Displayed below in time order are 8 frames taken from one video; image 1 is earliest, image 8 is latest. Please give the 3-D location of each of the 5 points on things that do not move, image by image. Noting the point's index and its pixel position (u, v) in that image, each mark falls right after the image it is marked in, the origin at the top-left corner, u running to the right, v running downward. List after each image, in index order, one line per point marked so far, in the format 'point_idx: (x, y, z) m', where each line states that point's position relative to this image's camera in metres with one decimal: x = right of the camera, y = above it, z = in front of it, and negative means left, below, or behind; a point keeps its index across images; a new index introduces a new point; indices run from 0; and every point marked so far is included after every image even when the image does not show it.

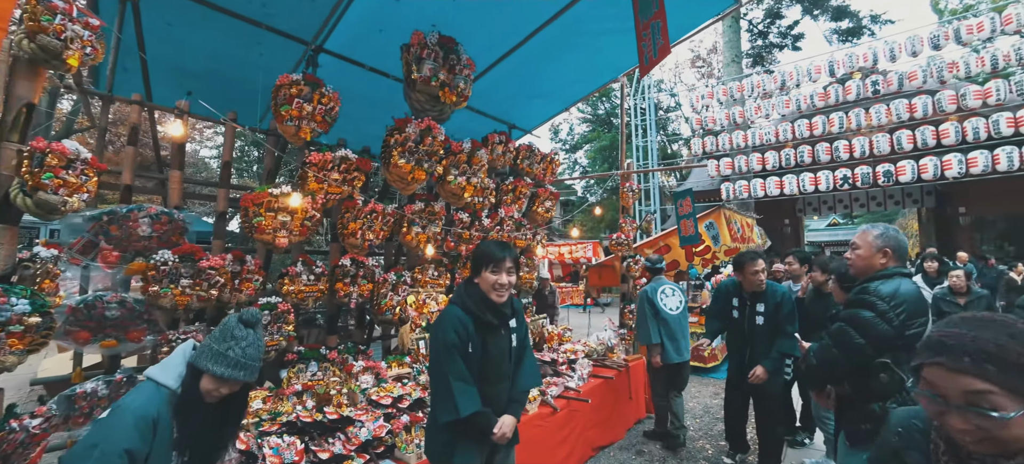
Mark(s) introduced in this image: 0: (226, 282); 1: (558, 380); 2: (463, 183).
0: (-1.9, -0.3, +2.7) m
1: (+0.3, -1.2, +3.0) m
2: (-0.5, +0.5, +3.6) m
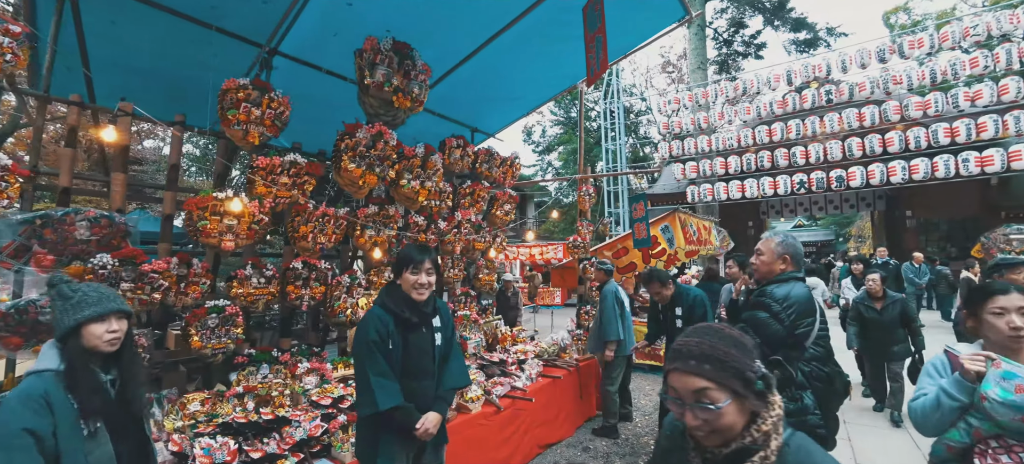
0: (-2.3, -0.4, +2.7) m
1: (-0.1, -1.2, +3.1) m
2: (-0.9, +0.4, +3.7) m
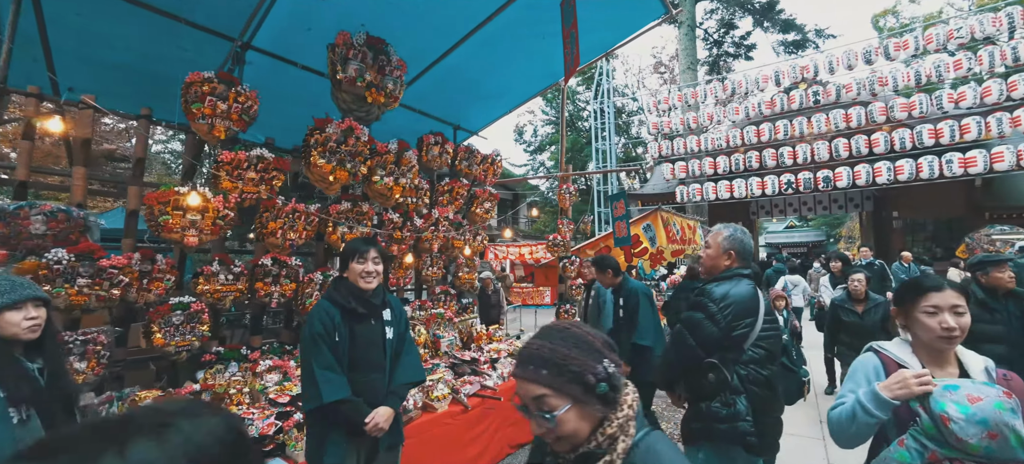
0: (-2.6, -0.3, +2.6) m
1: (-0.3, -1.2, +3.1) m
2: (-1.1, +0.5, +3.6) m
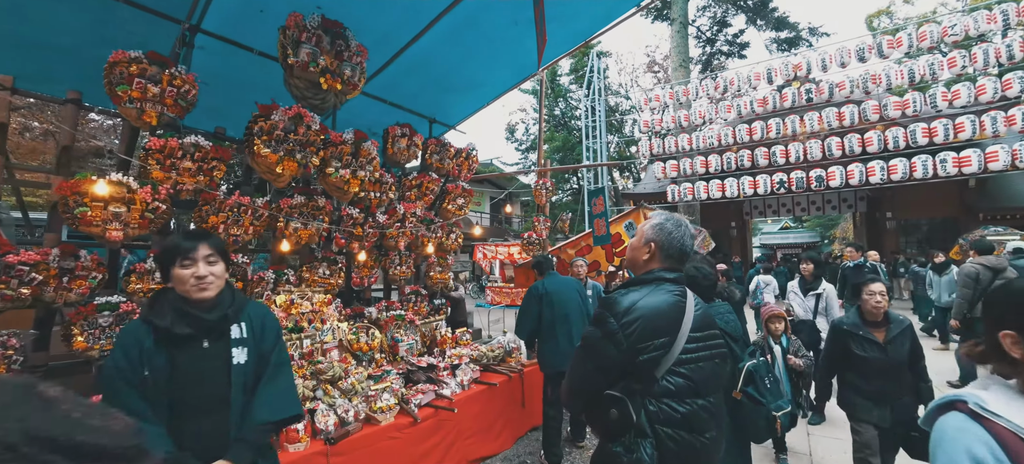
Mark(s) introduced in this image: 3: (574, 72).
0: (-2.9, -0.3, +2.4) m
1: (-0.6, -1.1, +2.9) m
2: (-1.4, +0.5, +3.4) m
3: (+2.8, +7.0, +16.8) m
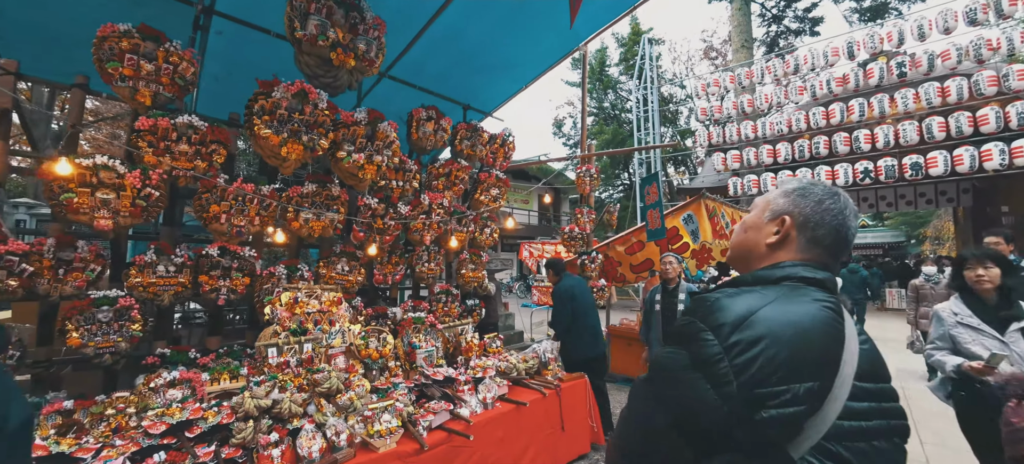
0: (-2.7, -0.2, +2.2) m
1: (-0.4, -1.1, +2.4) m
2: (-1.2, +0.6, +3.1) m
3: (+4.6, +7.0, +15.9) m
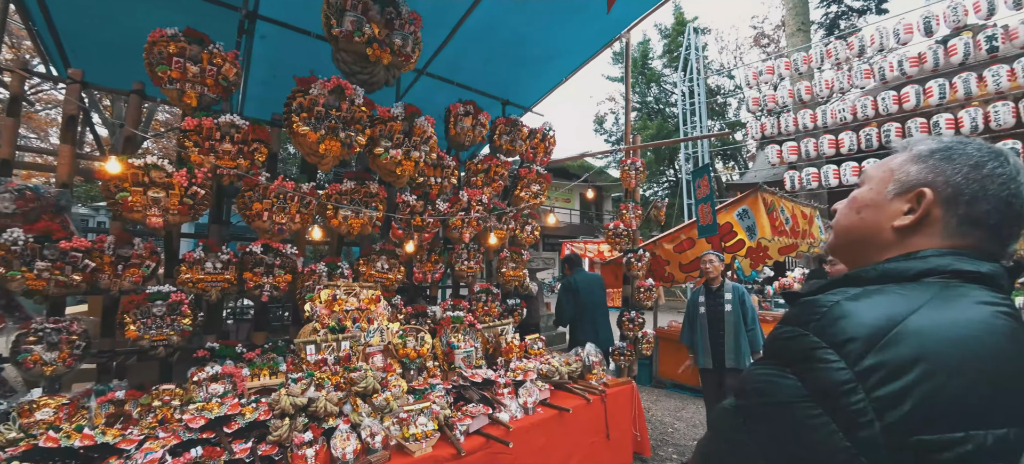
0: (-2.5, -0.2, +2.3) m
1: (-0.2, -1.0, +2.3) m
2: (-0.9, +0.6, +3.0) m
3: (+6.1, +7.0, +15.2) m
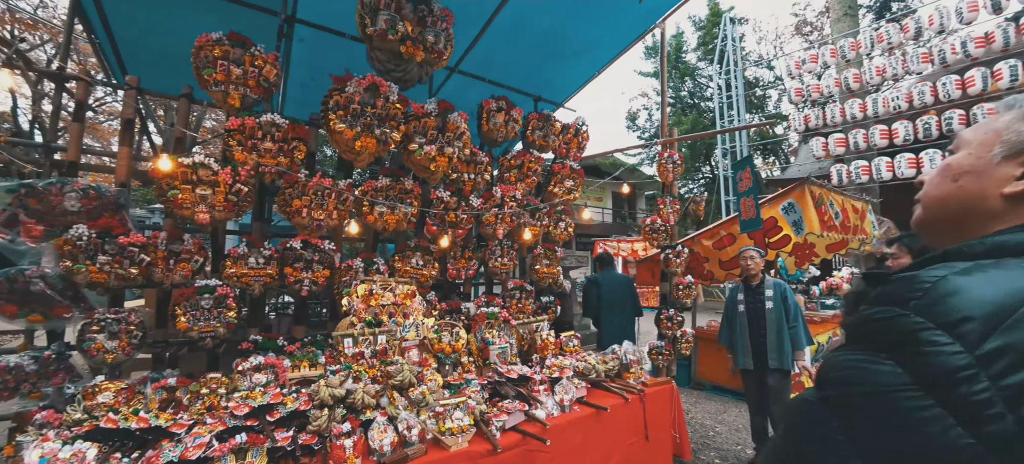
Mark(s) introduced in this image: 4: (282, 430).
0: (-2.3, -0.2, +2.5) m
1: (0.0, -1.0, +2.2) m
2: (-0.6, +0.6, +3.0) m
3: (+7.1, +7.1, +14.7) m
4: (-1.0, -0.9, +1.8) m
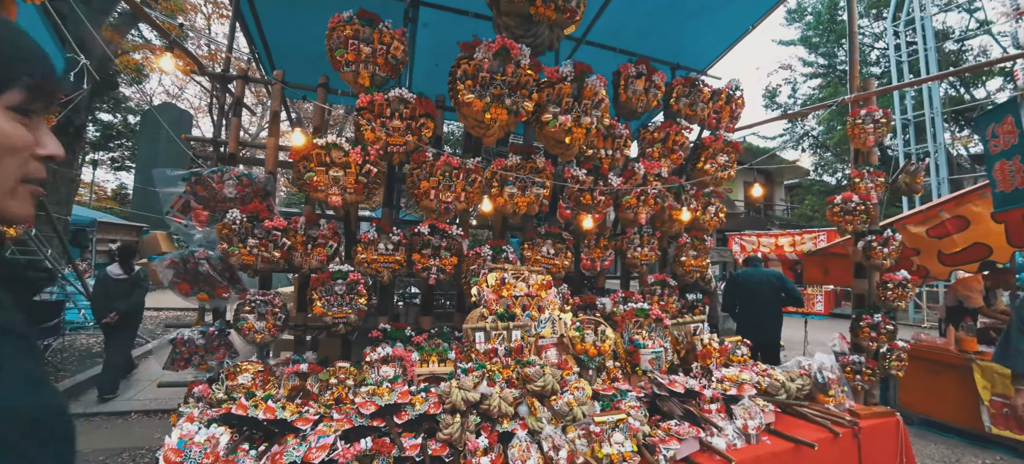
0: (-1.4, -0.1, +2.5) m
1: (+0.8, -0.9, +1.7) m
2: (+0.3, +0.7, +2.6) m
3: (+10.8, +7.3, +11.9) m
4: (-0.4, -0.8, +1.5) m
